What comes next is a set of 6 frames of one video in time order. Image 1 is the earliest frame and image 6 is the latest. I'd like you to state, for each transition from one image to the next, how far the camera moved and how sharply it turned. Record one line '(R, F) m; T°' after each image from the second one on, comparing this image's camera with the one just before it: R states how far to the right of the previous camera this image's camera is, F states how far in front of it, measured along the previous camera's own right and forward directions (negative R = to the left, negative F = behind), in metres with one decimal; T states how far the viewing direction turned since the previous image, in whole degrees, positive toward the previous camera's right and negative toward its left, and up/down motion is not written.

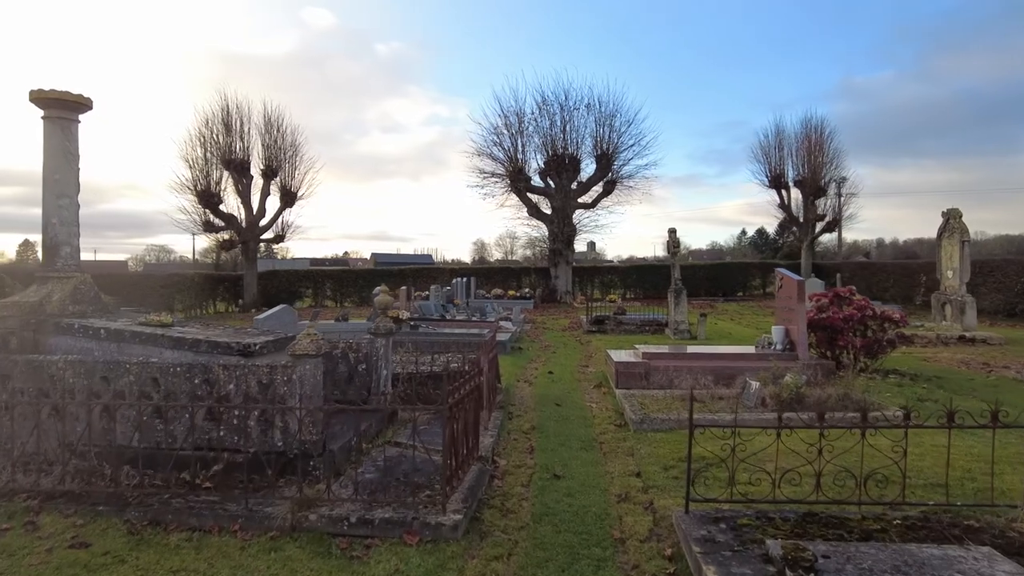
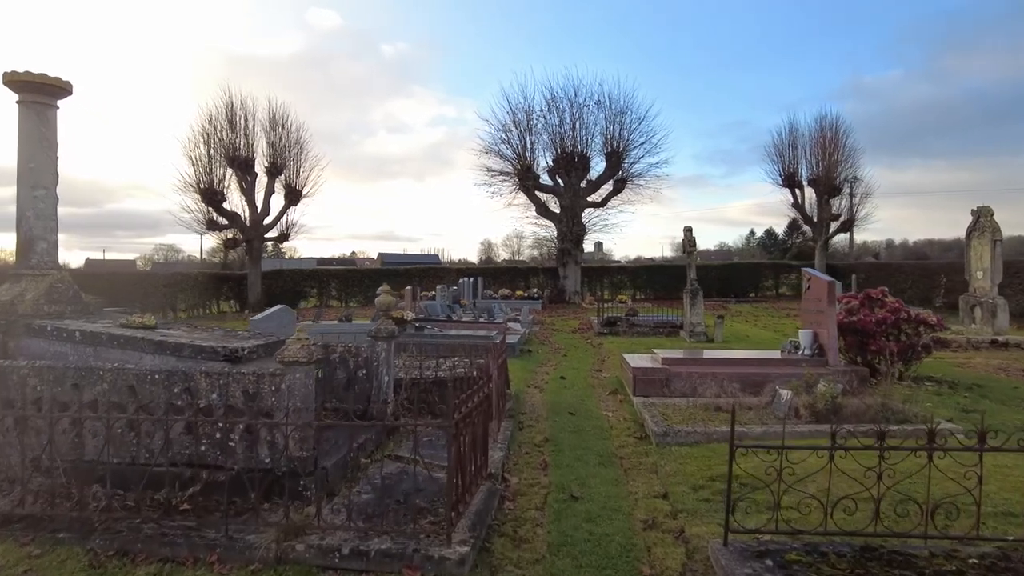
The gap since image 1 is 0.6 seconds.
(-0.1, +0.6) m; -1°
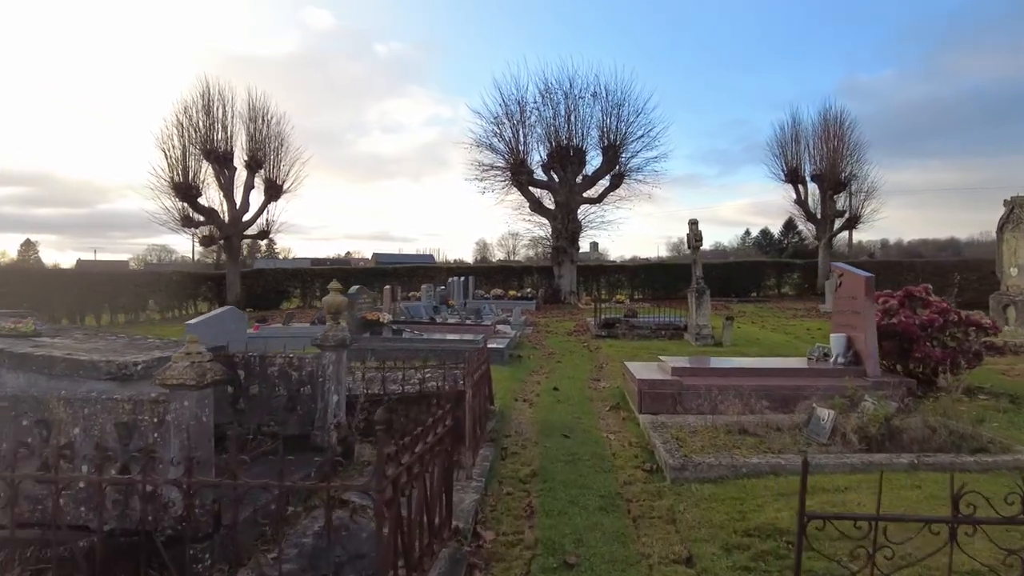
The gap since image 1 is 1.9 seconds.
(+0.2, +1.4) m; 0°
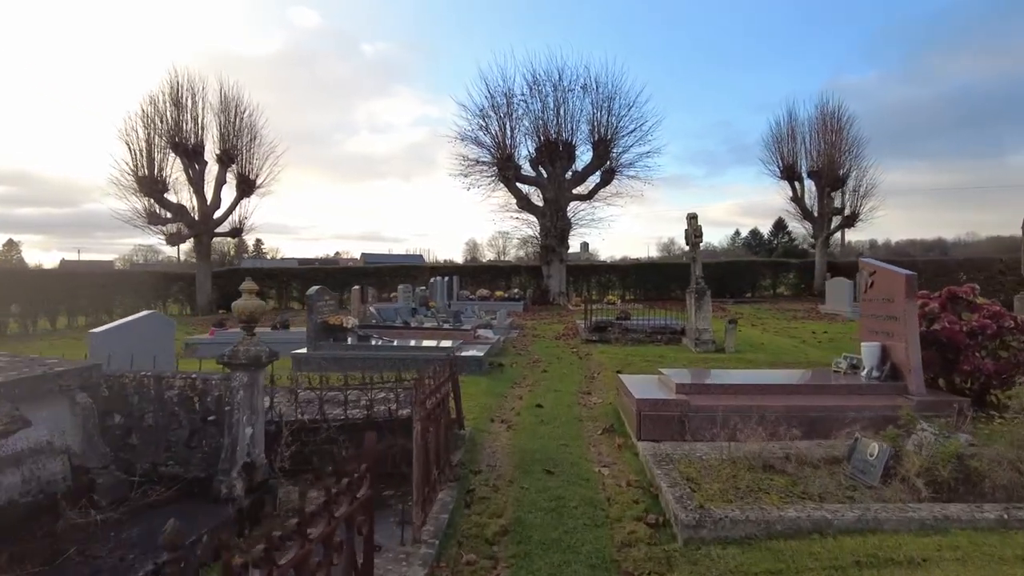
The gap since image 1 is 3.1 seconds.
(+0.2, +1.4) m; +1°
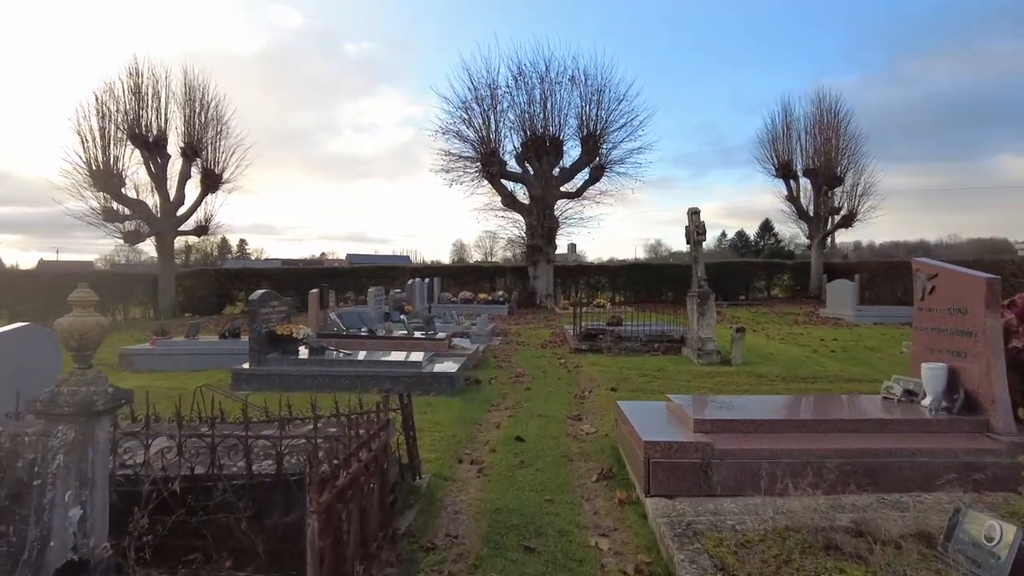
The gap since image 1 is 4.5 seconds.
(+0.1, +1.5) m; +1°
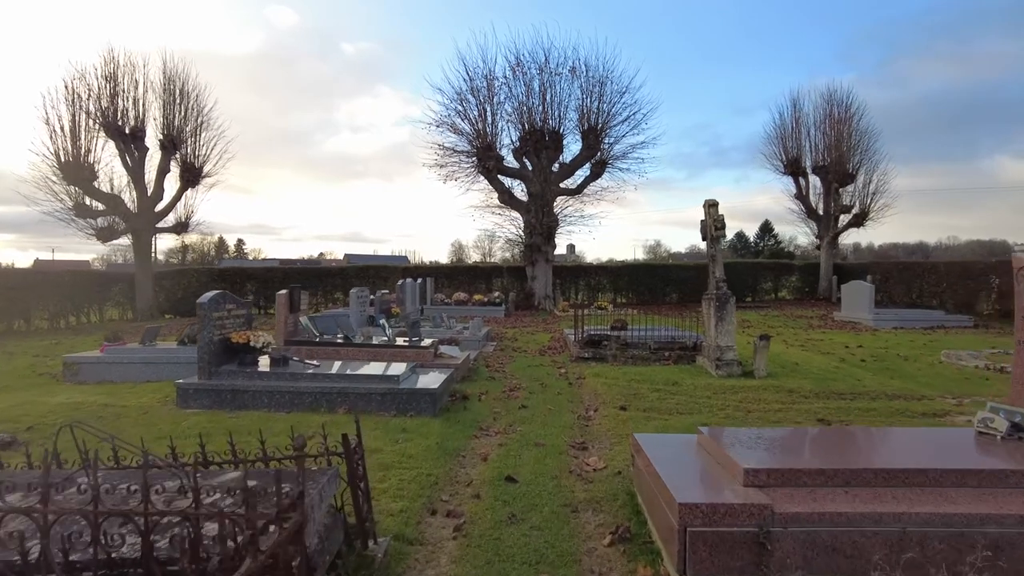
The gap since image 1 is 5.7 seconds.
(+0.1, +1.4) m; 0°
